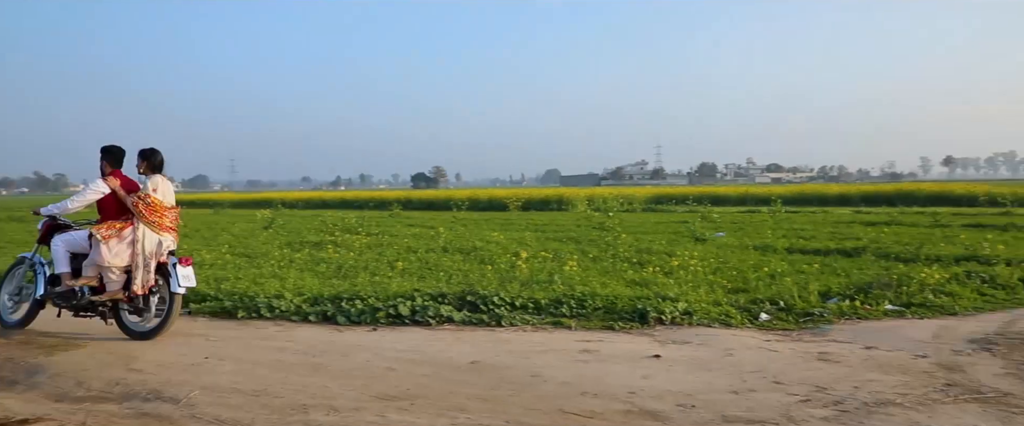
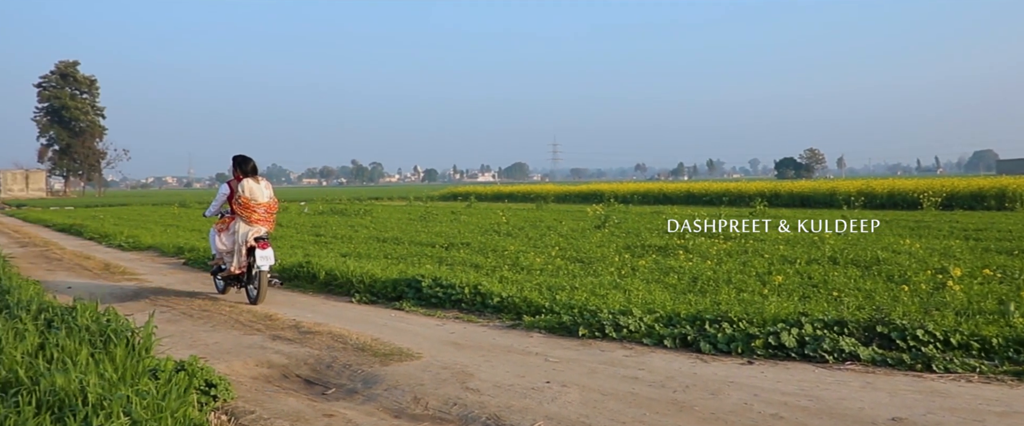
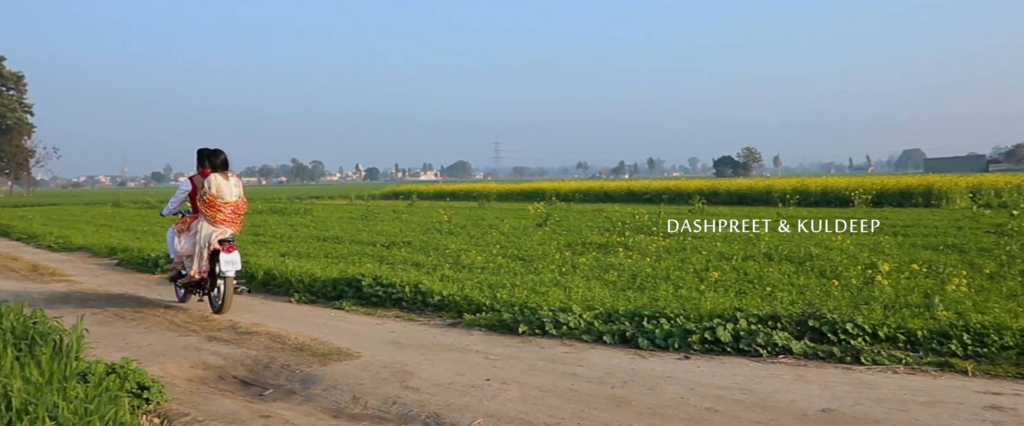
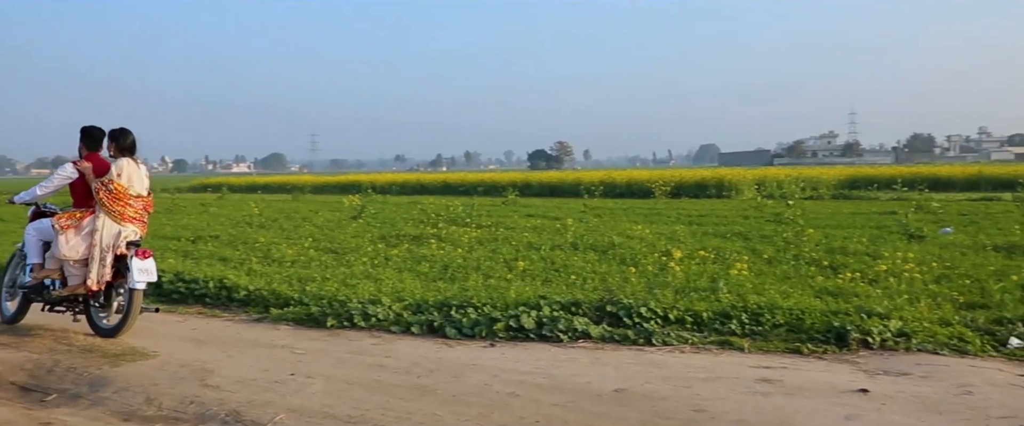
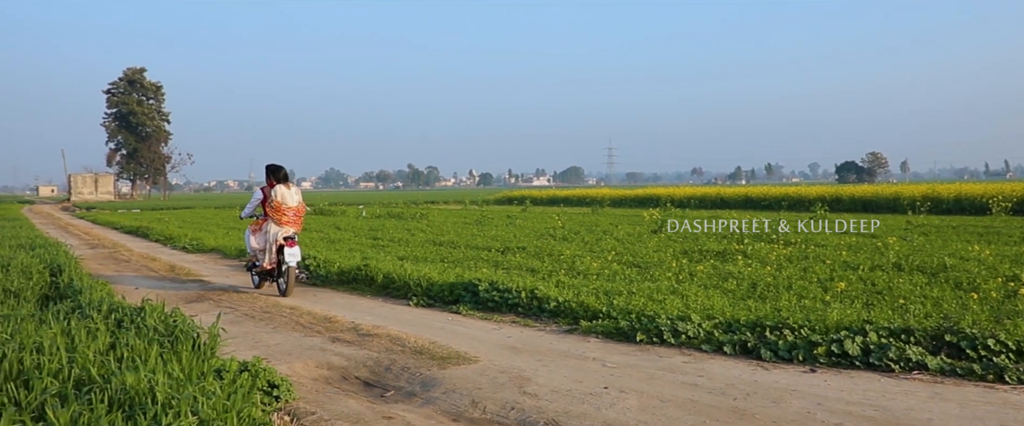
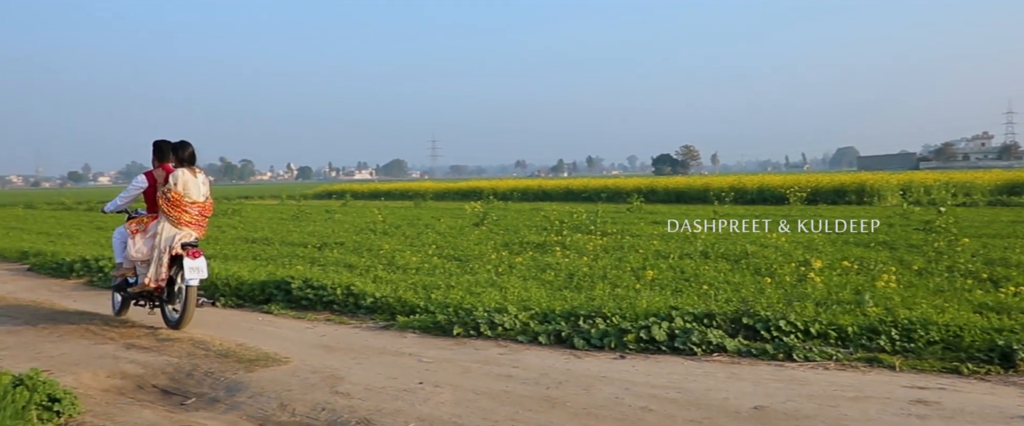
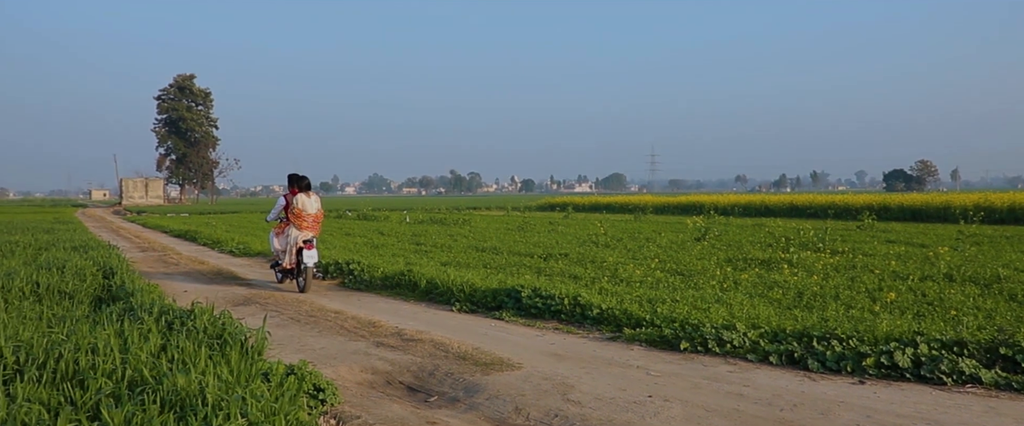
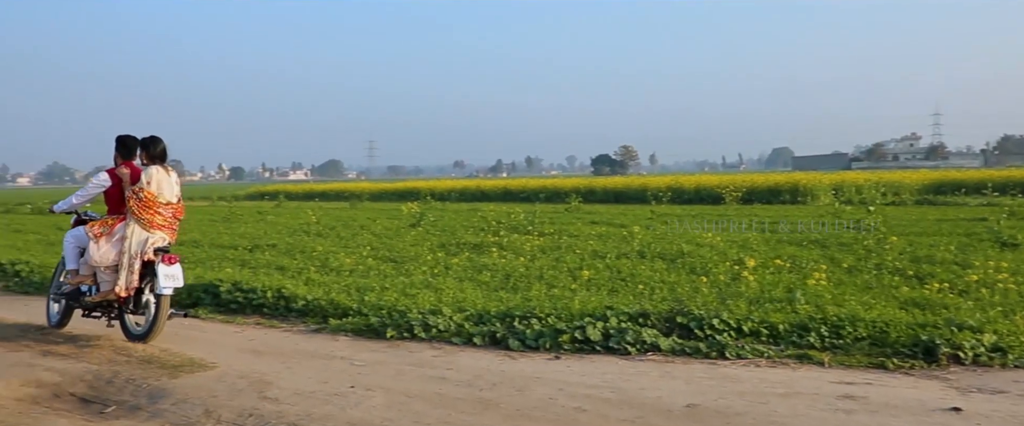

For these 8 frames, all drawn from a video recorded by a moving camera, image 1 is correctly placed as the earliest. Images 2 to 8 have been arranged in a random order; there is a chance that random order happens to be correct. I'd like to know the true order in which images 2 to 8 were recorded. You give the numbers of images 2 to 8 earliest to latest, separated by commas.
4, 8, 6, 3, 2, 5, 7
